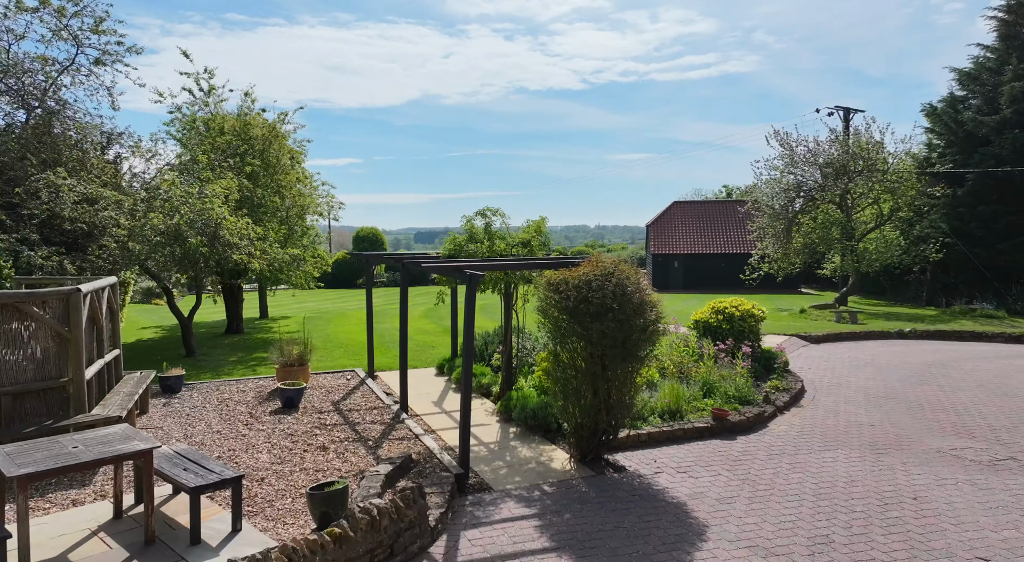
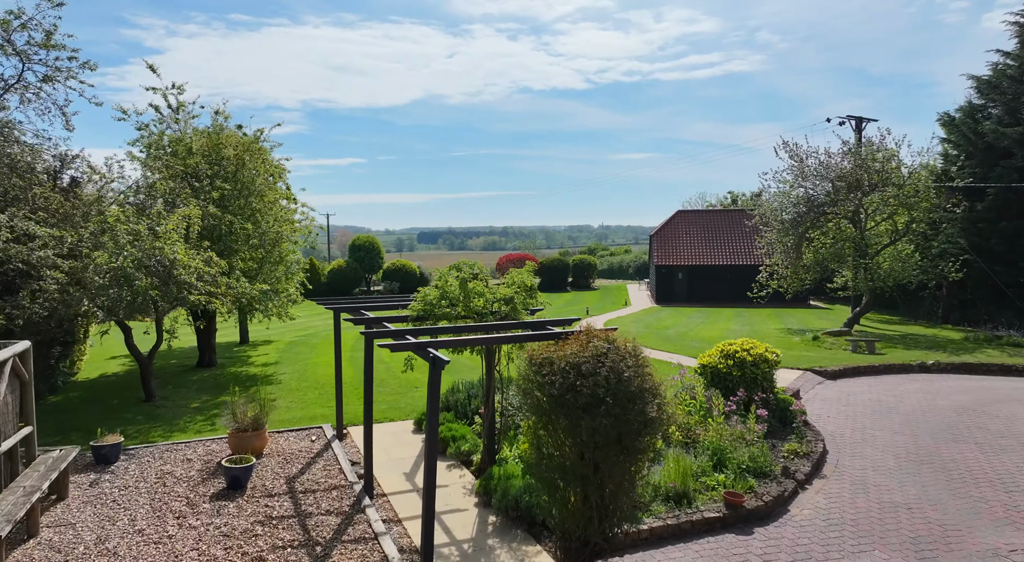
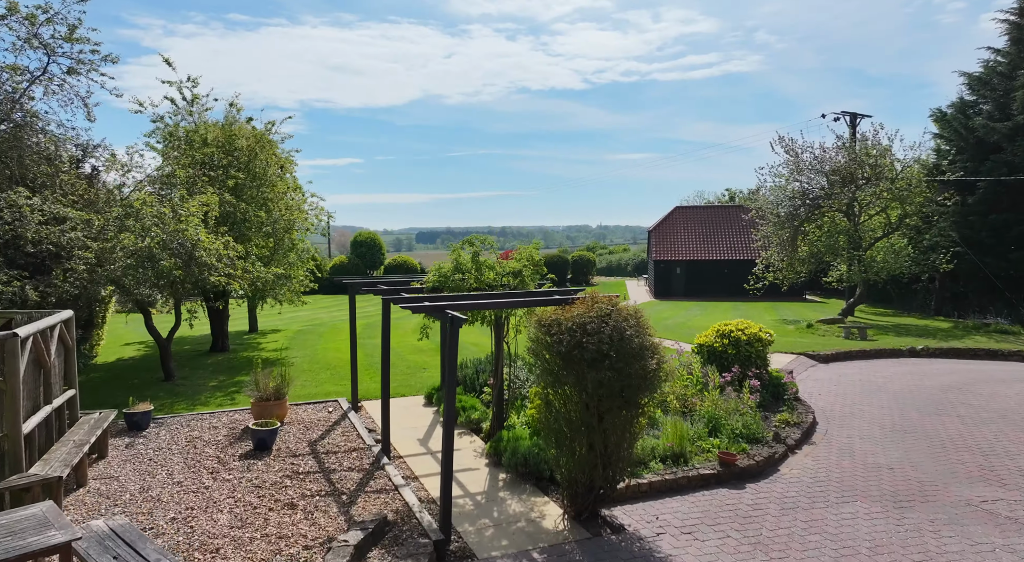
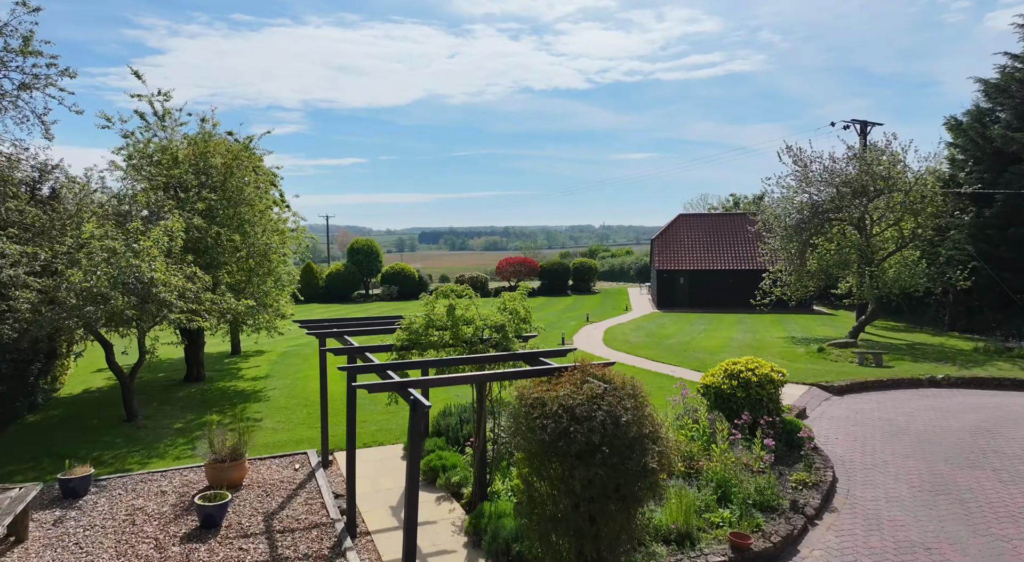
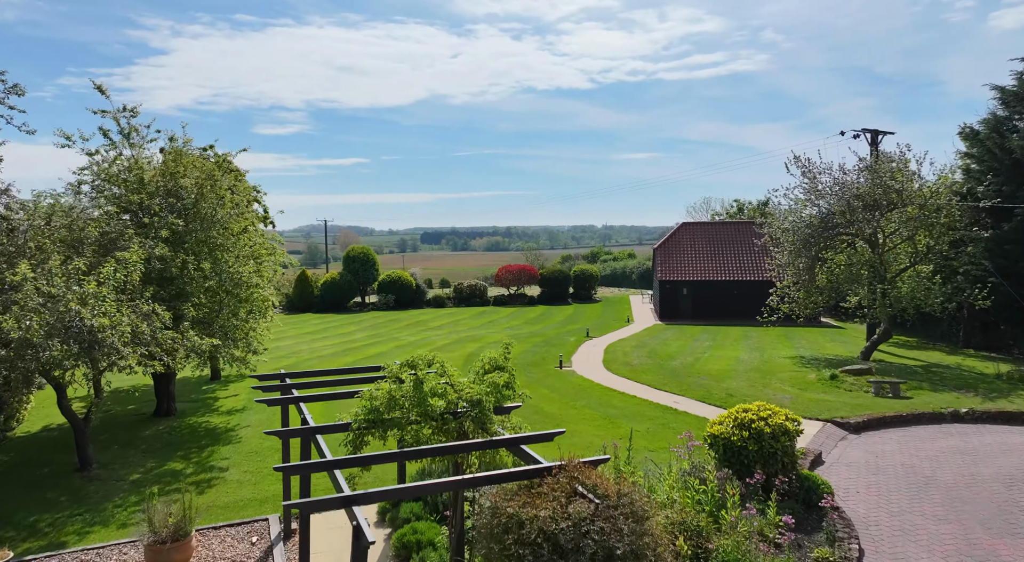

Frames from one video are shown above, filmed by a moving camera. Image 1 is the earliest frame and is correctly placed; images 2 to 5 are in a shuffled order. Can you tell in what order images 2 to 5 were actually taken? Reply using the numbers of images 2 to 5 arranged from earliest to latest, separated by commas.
3, 2, 4, 5
